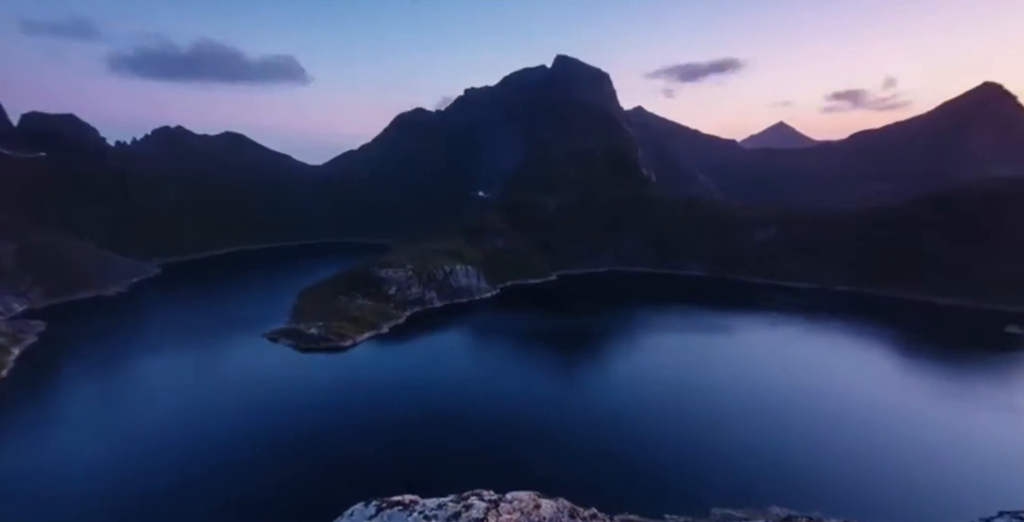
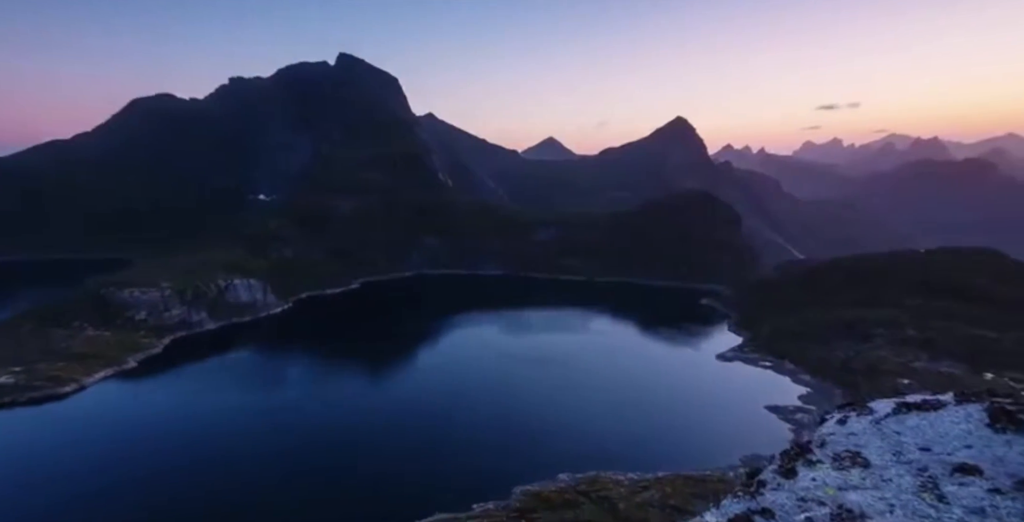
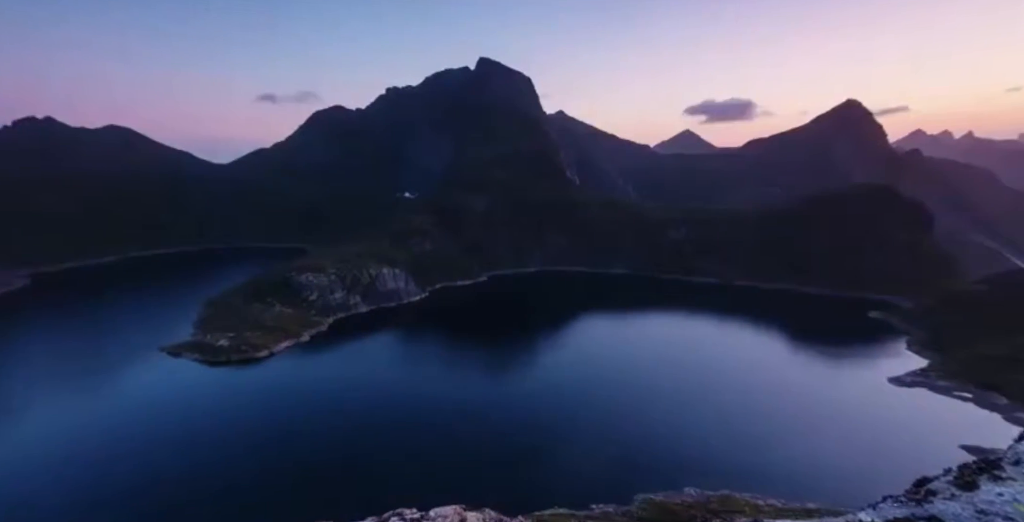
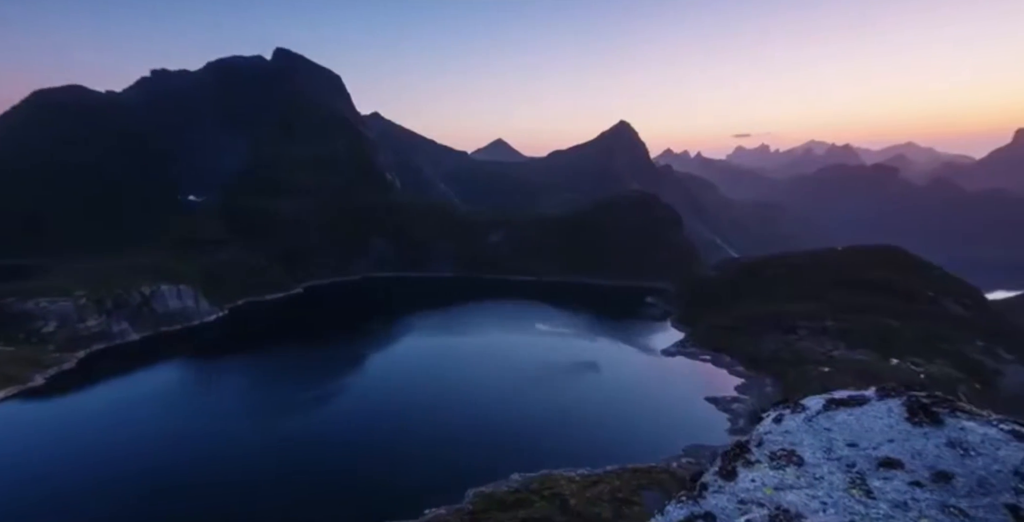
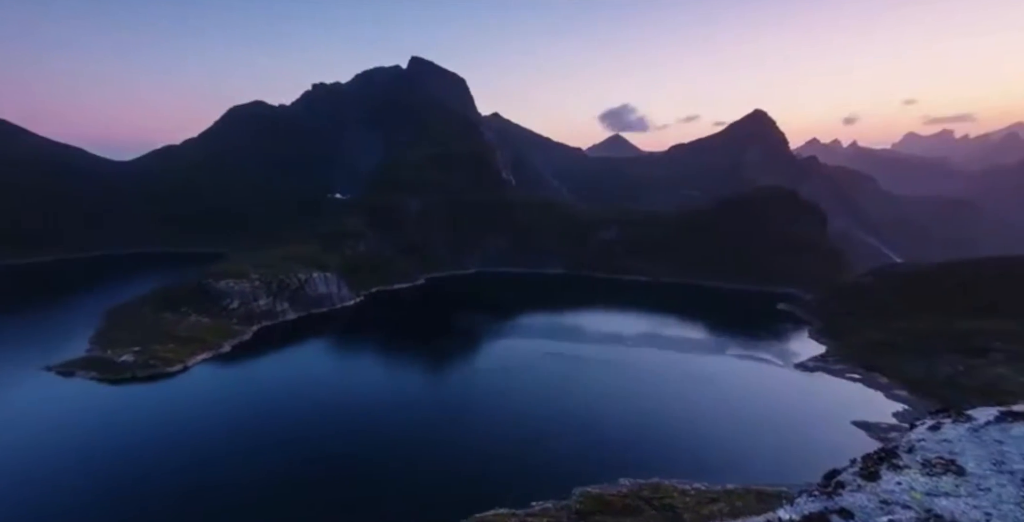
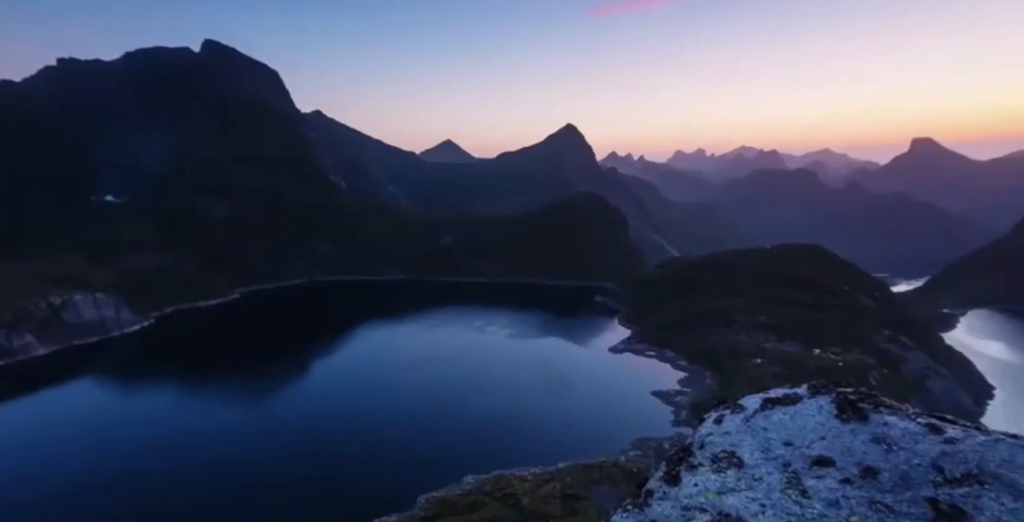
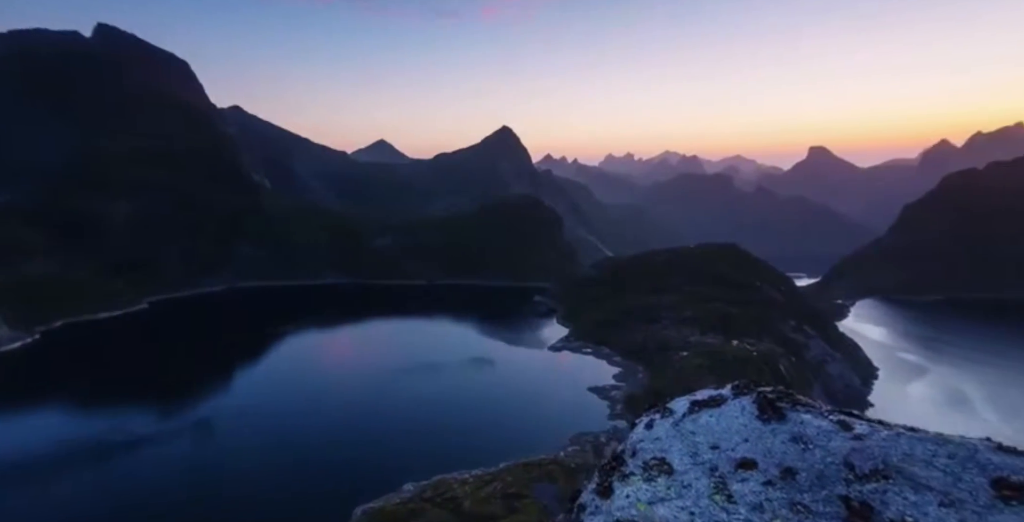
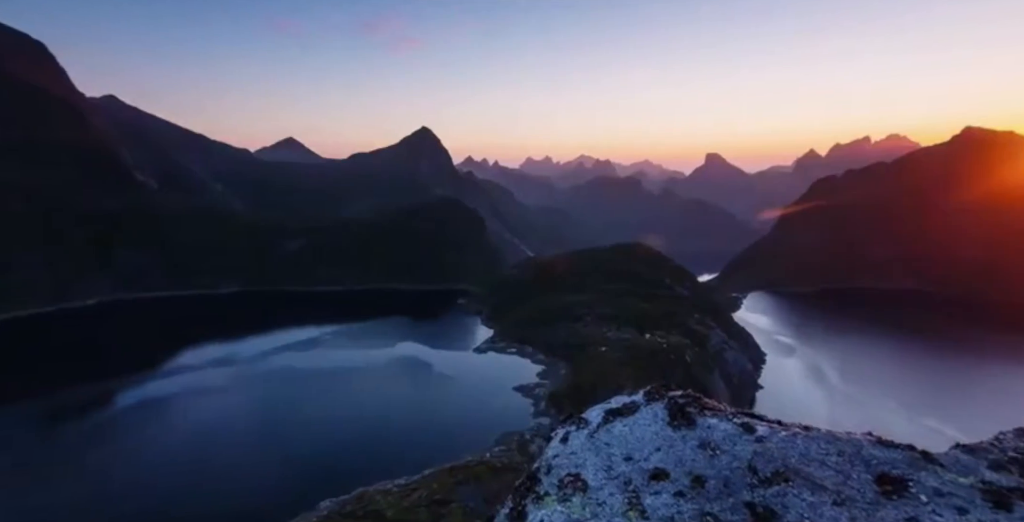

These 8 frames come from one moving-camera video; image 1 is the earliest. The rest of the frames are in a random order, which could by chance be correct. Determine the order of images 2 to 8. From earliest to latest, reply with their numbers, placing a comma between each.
3, 5, 2, 4, 6, 7, 8
